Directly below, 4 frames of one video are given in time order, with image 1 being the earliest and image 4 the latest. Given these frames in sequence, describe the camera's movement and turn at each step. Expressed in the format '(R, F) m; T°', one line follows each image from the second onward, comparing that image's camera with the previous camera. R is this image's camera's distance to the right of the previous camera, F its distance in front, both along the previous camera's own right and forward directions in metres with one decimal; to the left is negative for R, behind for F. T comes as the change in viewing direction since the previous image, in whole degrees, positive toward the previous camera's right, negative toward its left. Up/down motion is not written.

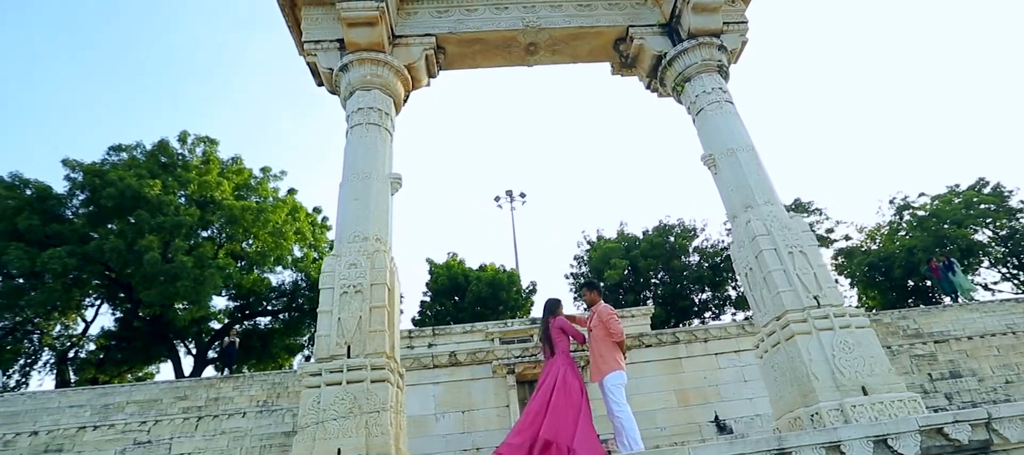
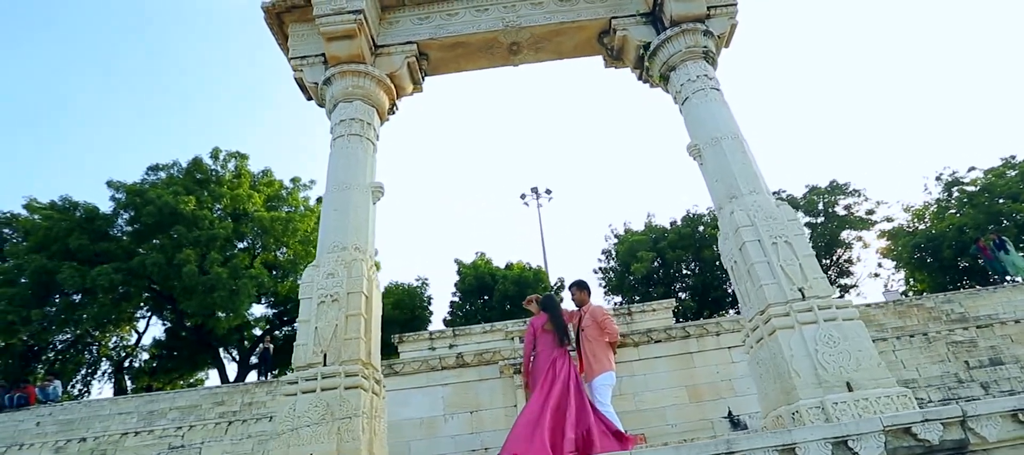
(+0.8, 0.0) m; -5°
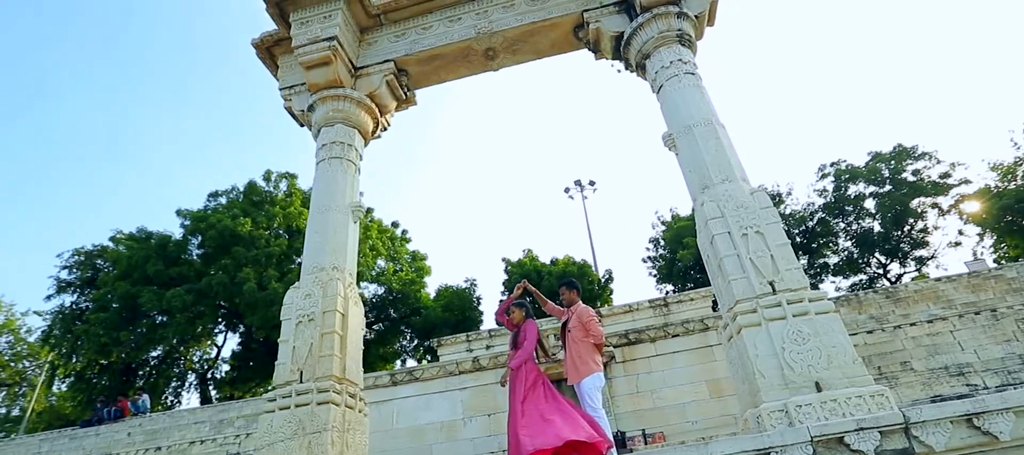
(+1.2, +0.1) m; -8°
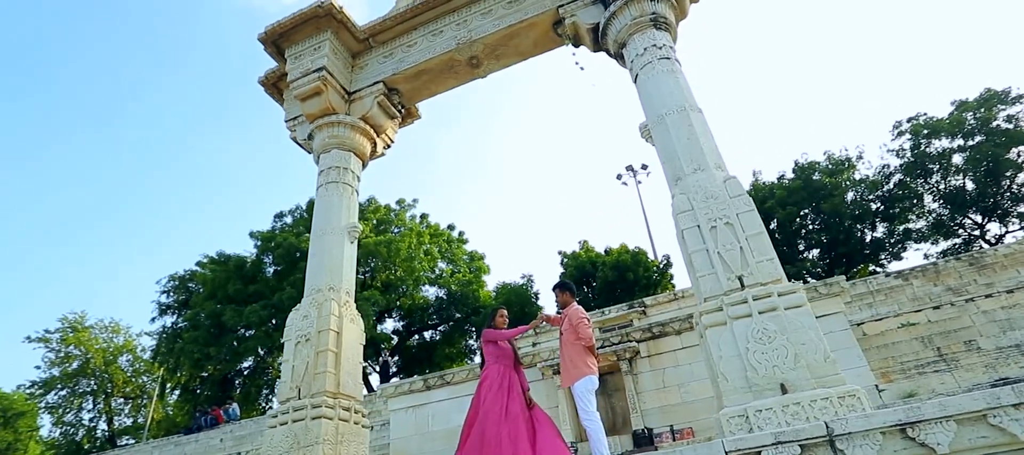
(+1.2, +0.1) m; -9°
